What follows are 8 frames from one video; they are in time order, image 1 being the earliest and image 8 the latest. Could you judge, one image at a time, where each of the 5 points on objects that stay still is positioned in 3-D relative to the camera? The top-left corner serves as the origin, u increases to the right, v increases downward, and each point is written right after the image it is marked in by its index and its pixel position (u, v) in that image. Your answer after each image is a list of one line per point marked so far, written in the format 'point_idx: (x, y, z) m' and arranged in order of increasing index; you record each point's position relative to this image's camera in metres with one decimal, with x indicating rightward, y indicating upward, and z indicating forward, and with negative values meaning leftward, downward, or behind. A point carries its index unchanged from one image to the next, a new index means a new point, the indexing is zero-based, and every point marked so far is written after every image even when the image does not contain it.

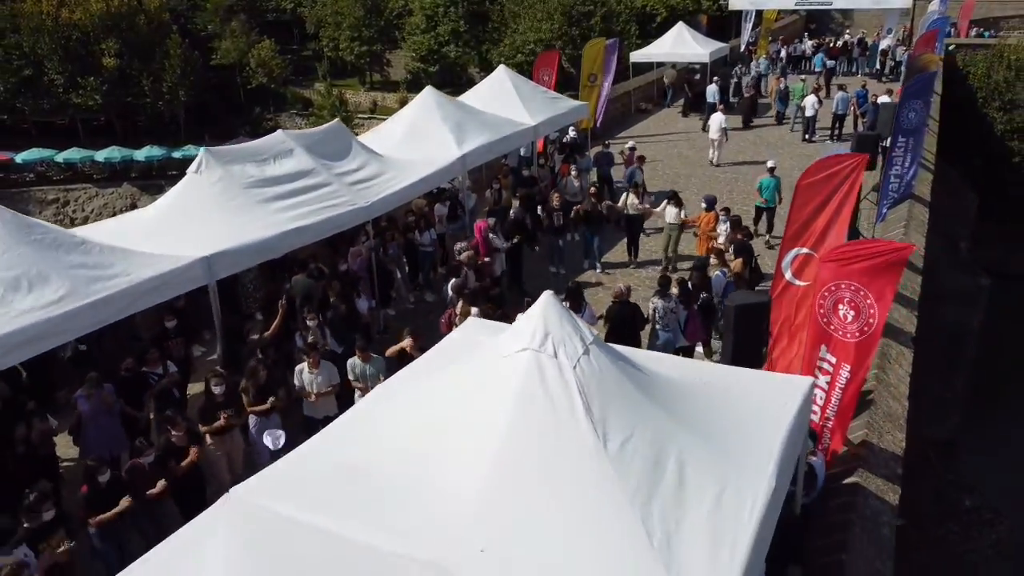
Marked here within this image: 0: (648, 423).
0: (+0.4, -0.4, +2.8) m
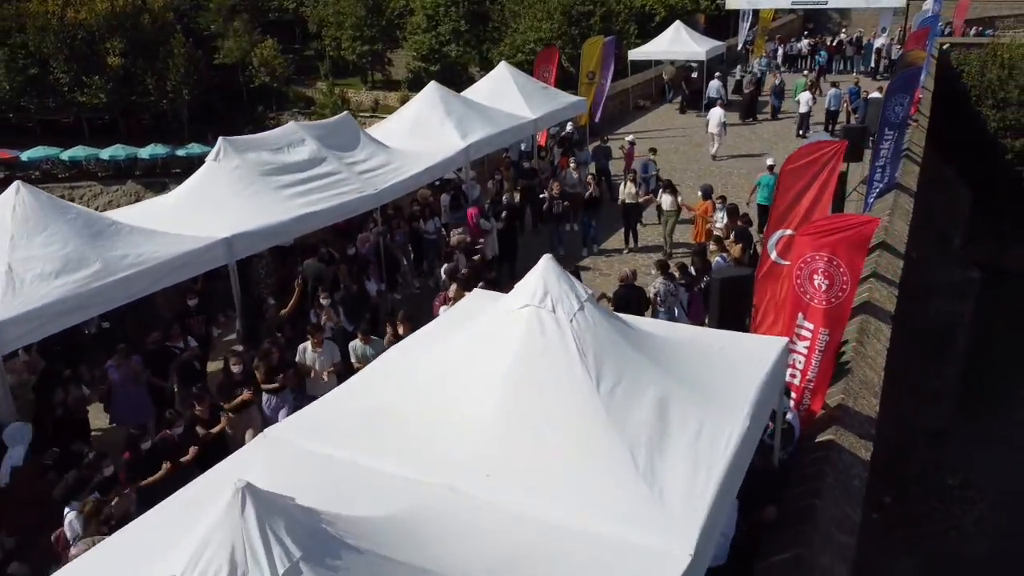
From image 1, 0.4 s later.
0: (+0.4, -0.3, +3.1) m
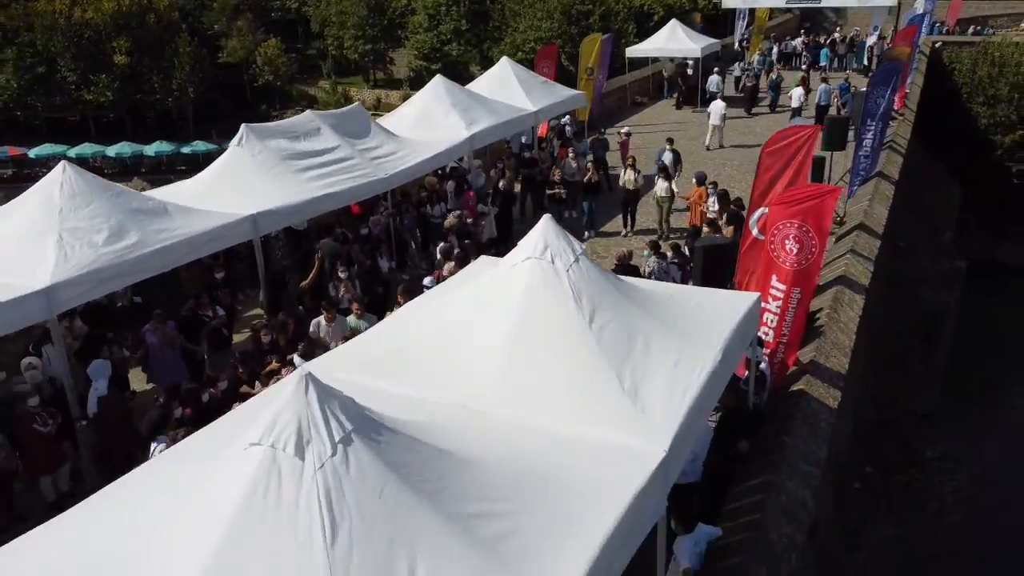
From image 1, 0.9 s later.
0: (+0.5, -0.1, +3.6) m
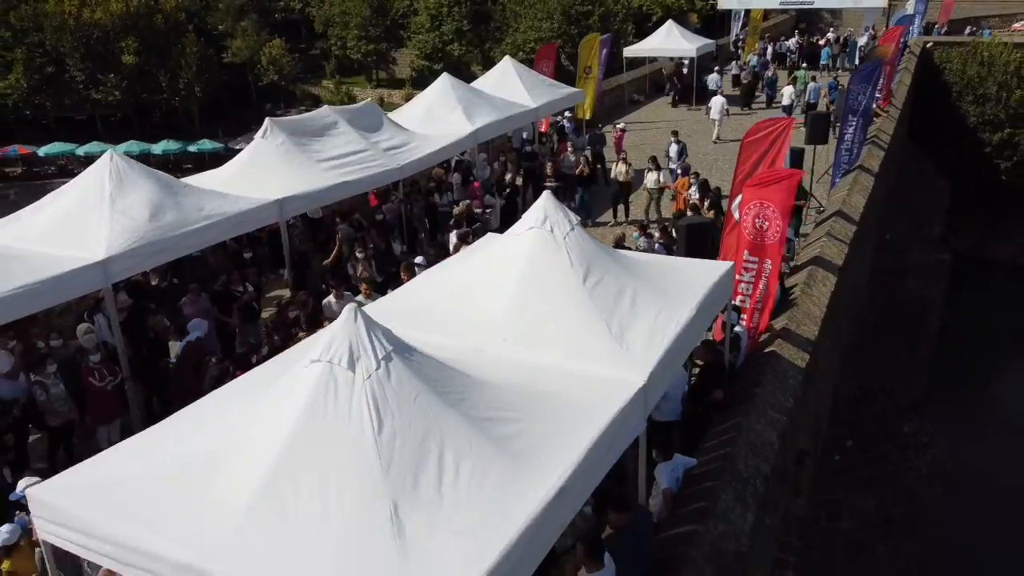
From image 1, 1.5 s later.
0: (+0.5, +0.1, +4.2) m
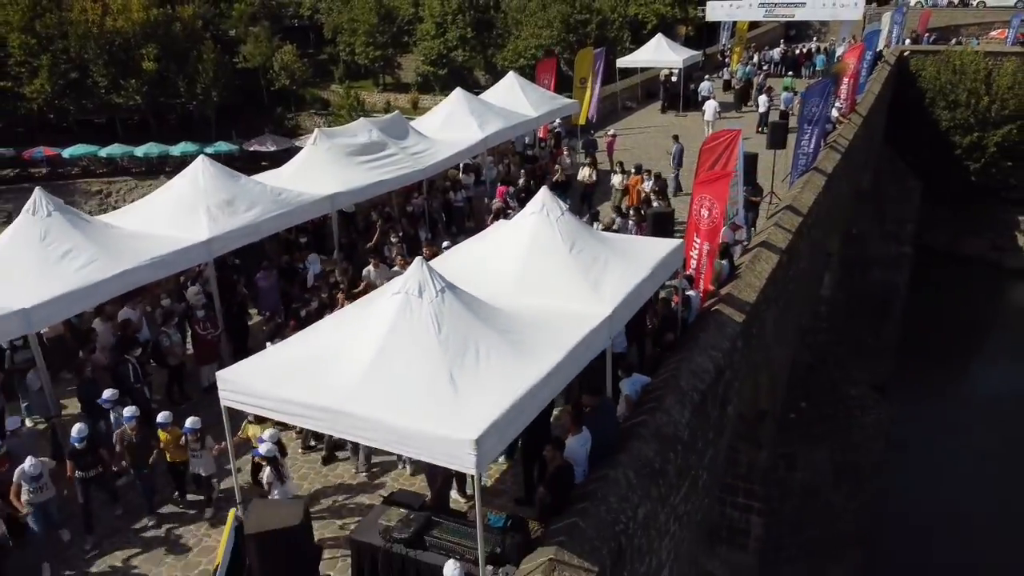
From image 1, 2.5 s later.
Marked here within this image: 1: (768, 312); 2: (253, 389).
0: (+0.5, +0.3, +5.9) m
1: (+2.5, -0.2, +8.6) m
2: (-1.3, -0.5, +4.4) m
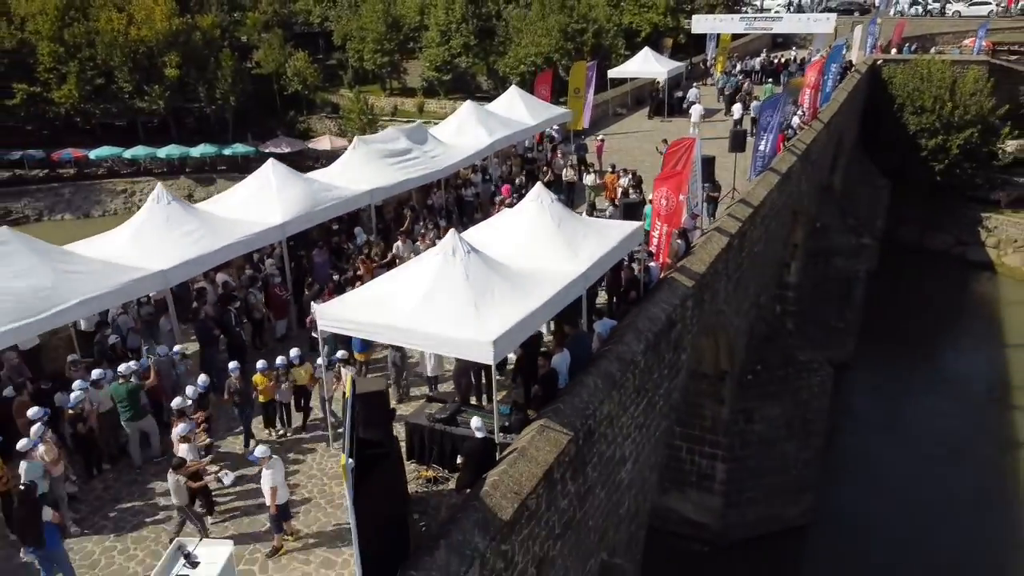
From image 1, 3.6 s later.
0: (+0.6, +0.6, +8.0) m
1: (+2.5, +0.1, +10.7) m
2: (-1.3, -0.2, +6.6) m
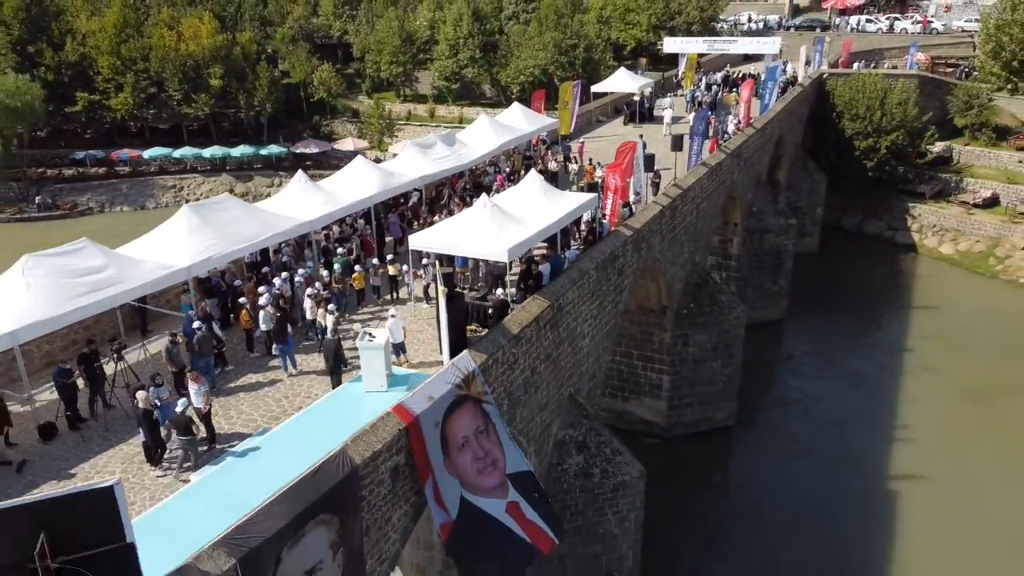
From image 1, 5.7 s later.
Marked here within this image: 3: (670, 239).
0: (+0.6, +1.4, +13.4) m
1: (+2.6, +0.9, +16.1) m
2: (-1.2, +0.6, +11.9) m
3: (+3.0, +0.9, +17.2) m
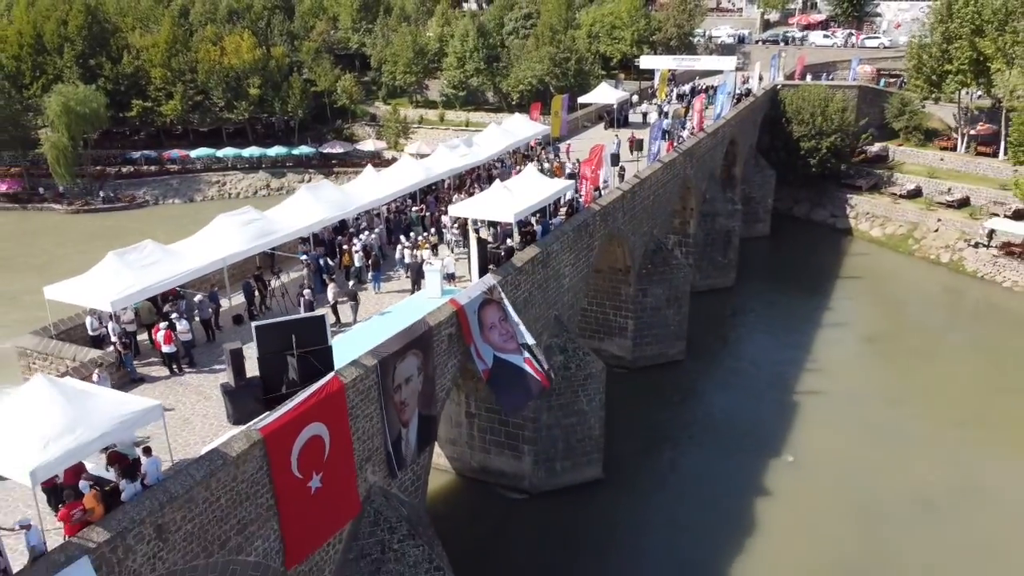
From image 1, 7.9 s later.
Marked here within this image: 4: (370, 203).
0: (+0.7, +2.4, +19.6) m
1: (+2.6, +1.8, +22.3) m
2: (-1.1, +1.6, +18.2) m
3: (+3.1, +1.9, +23.4) m
4: (-3.1, +1.8, +19.3) m
